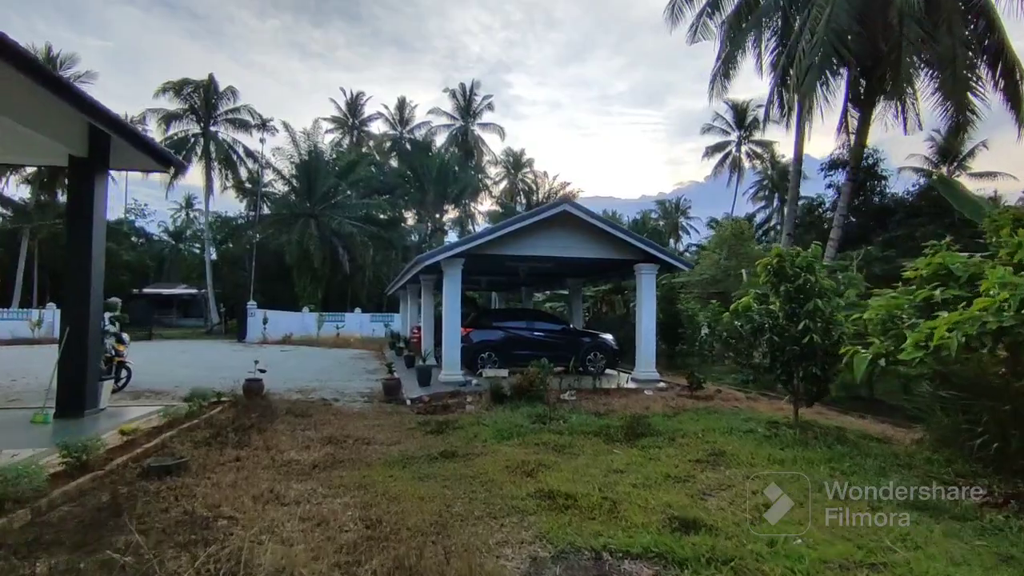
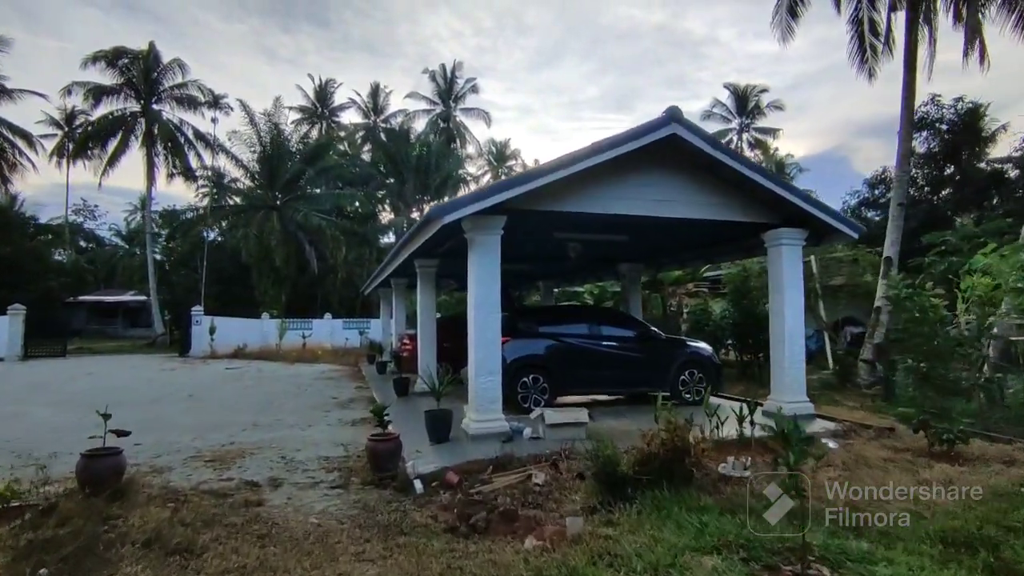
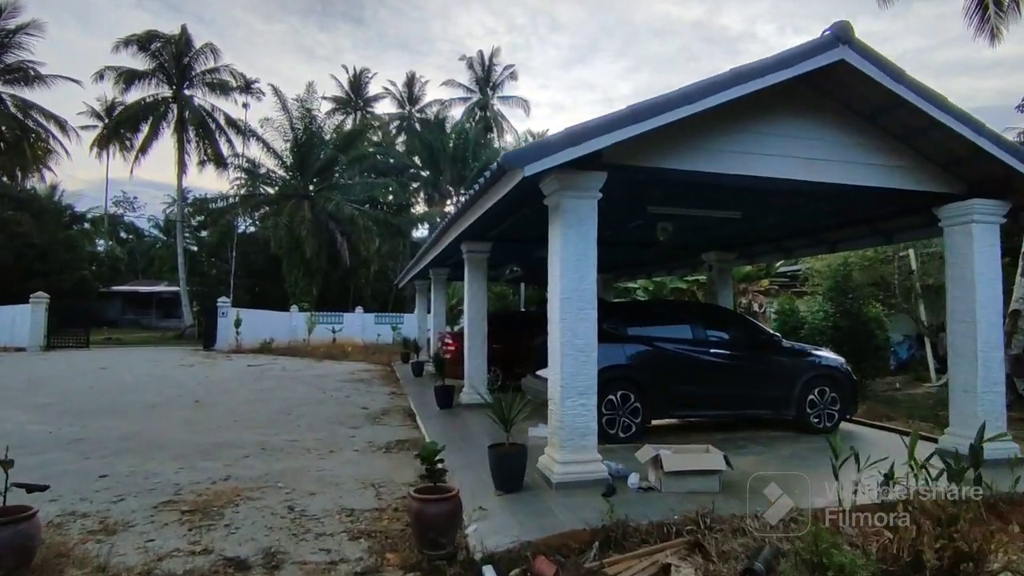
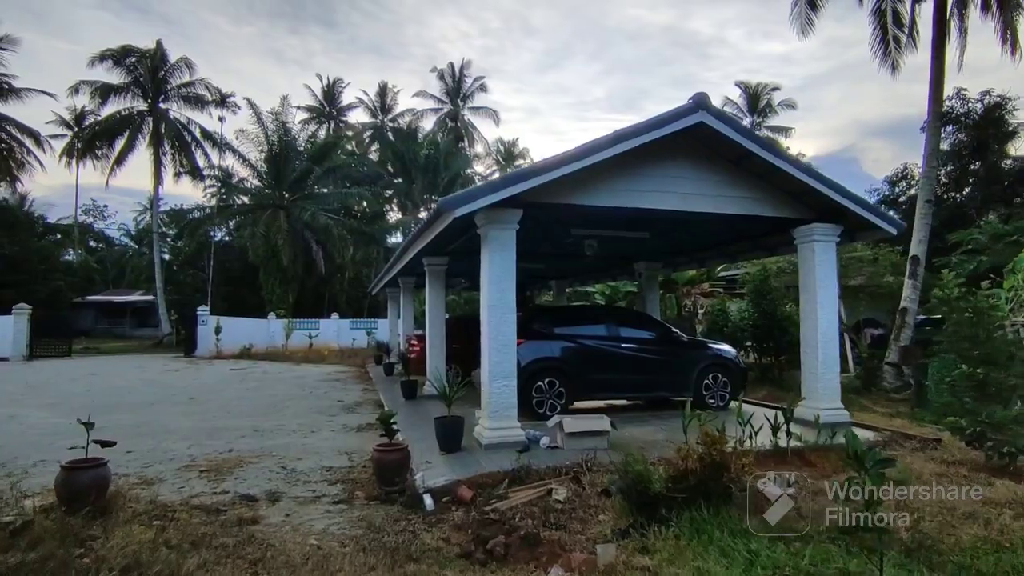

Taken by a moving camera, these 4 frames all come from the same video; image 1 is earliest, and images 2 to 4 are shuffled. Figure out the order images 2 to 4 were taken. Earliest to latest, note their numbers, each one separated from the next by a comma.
2, 4, 3
